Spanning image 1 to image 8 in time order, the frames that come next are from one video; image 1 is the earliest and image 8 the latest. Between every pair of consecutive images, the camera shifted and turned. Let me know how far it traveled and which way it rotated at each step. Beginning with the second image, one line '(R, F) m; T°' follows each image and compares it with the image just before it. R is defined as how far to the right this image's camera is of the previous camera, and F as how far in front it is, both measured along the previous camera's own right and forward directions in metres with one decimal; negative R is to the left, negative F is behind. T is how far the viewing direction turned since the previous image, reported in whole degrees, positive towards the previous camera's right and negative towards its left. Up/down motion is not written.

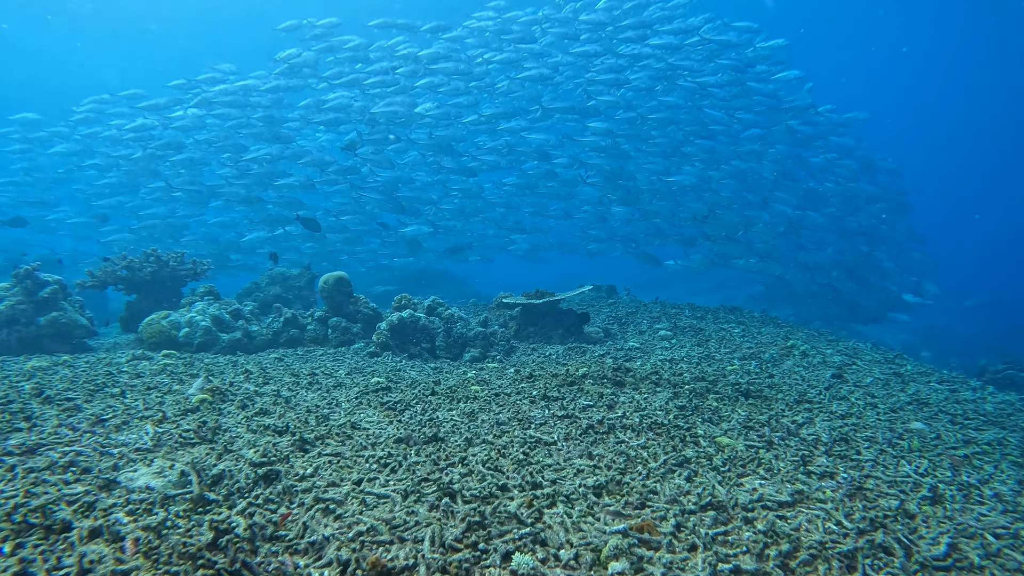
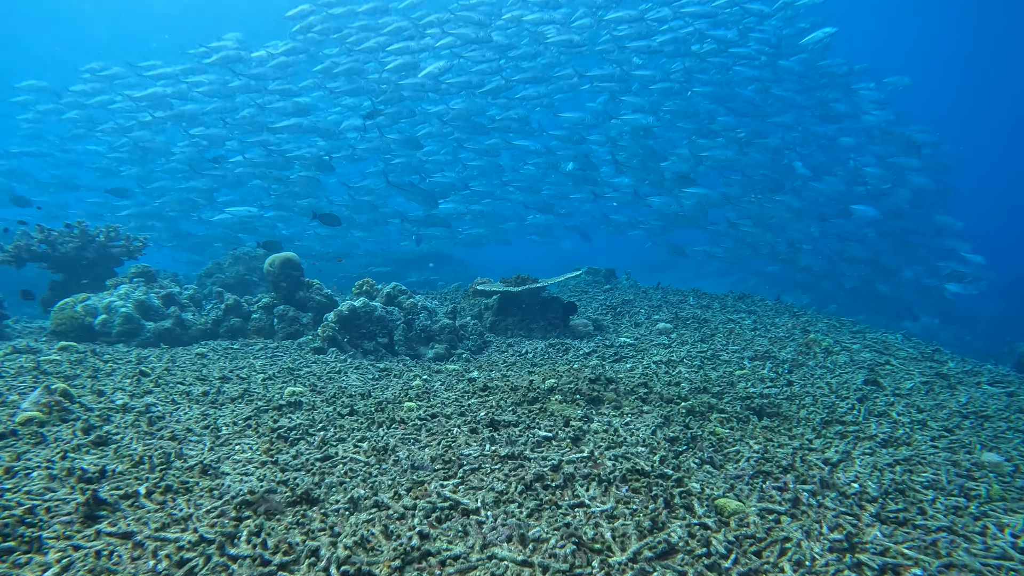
(+0.5, +1.3) m; -1°
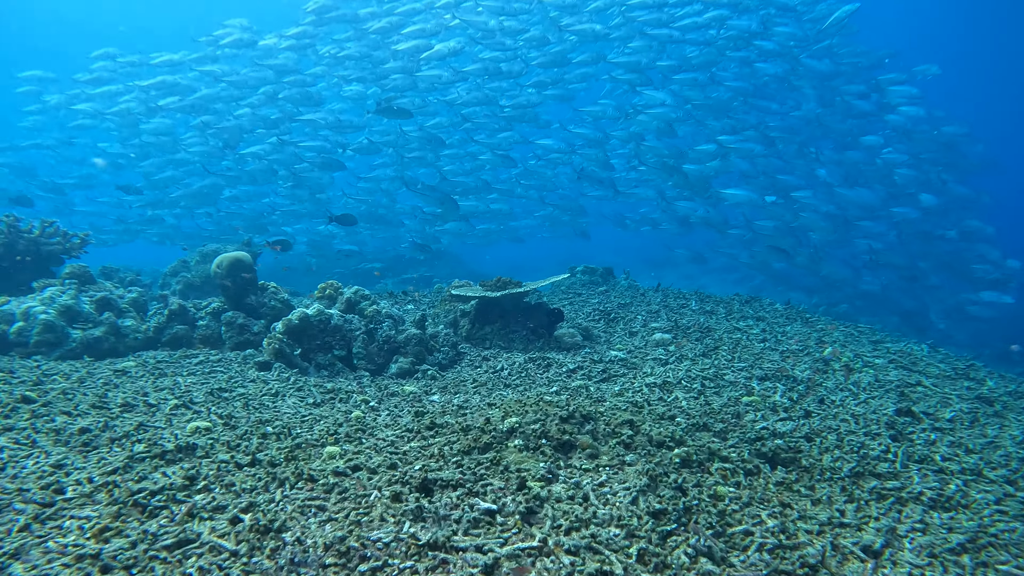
(+0.3, +0.9) m; 0°
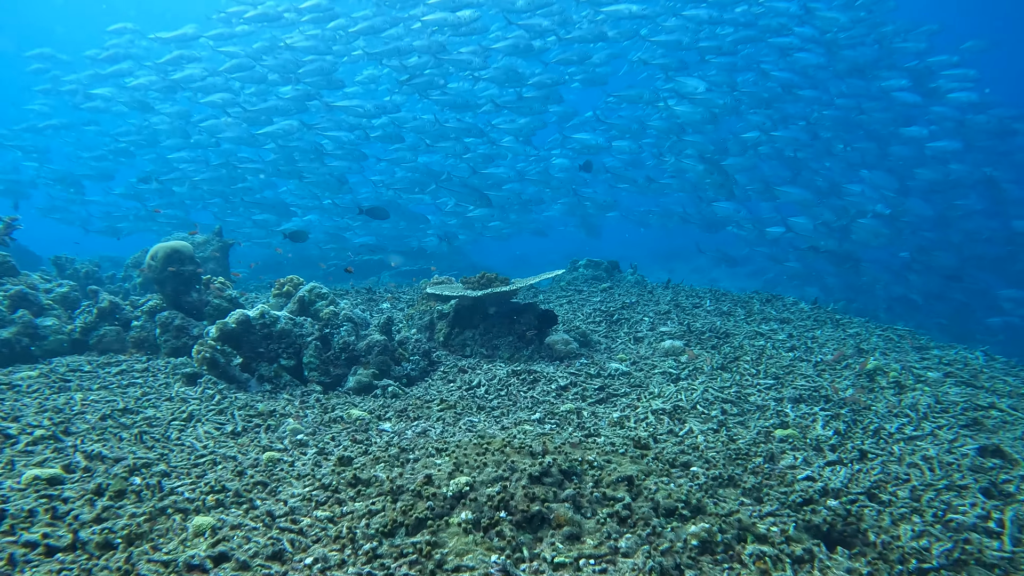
(+0.3, +1.1) m; -1°
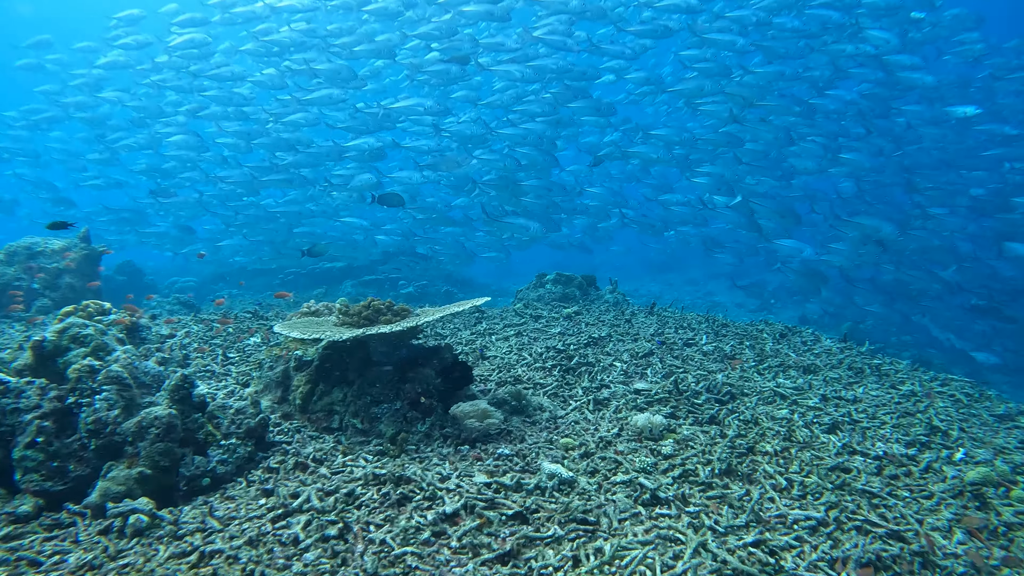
(+0.7, +2.3) m; +1°
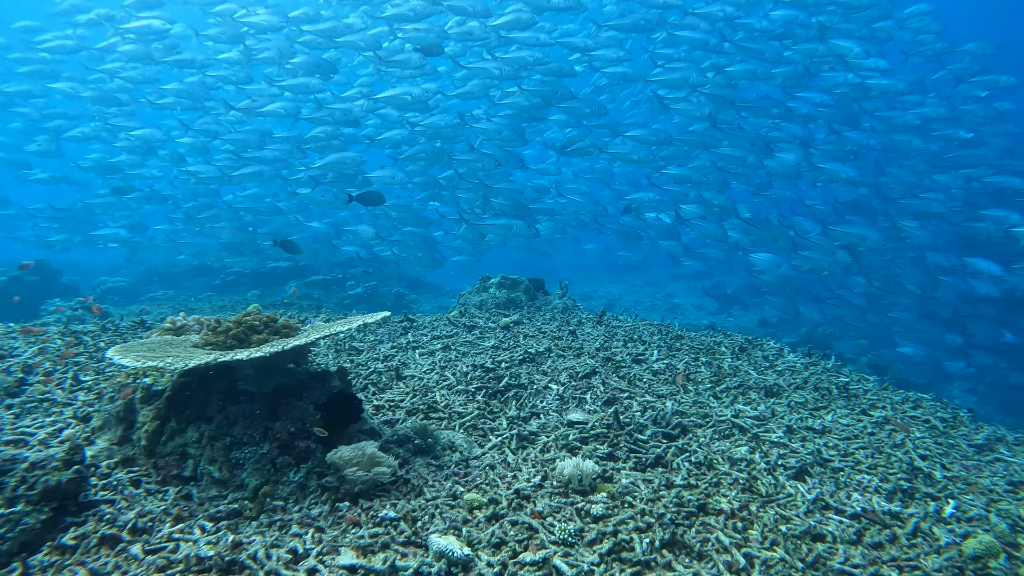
(+0.4, +0.8) m; +3°
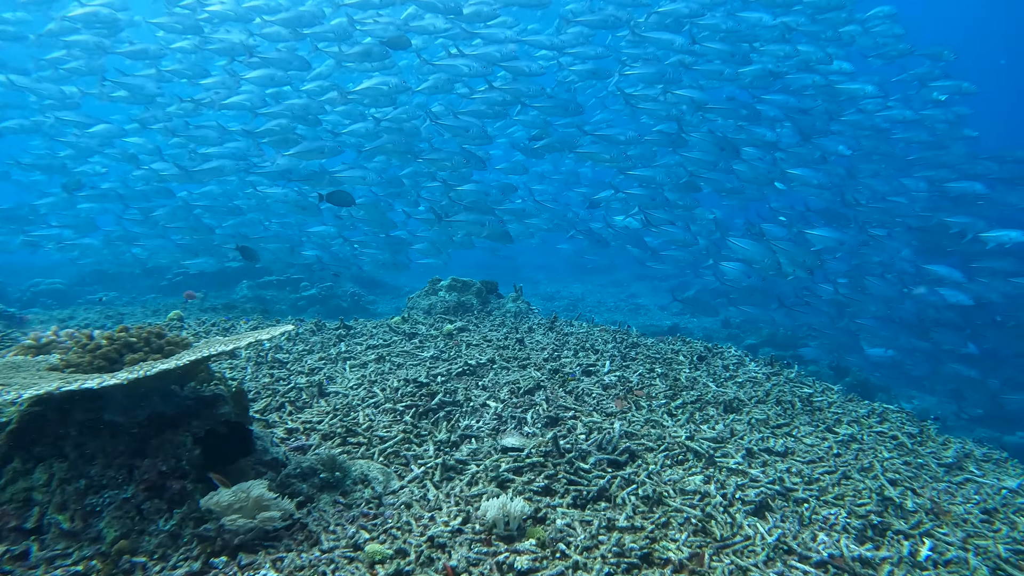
(+0.2, +0.5) m; +3°
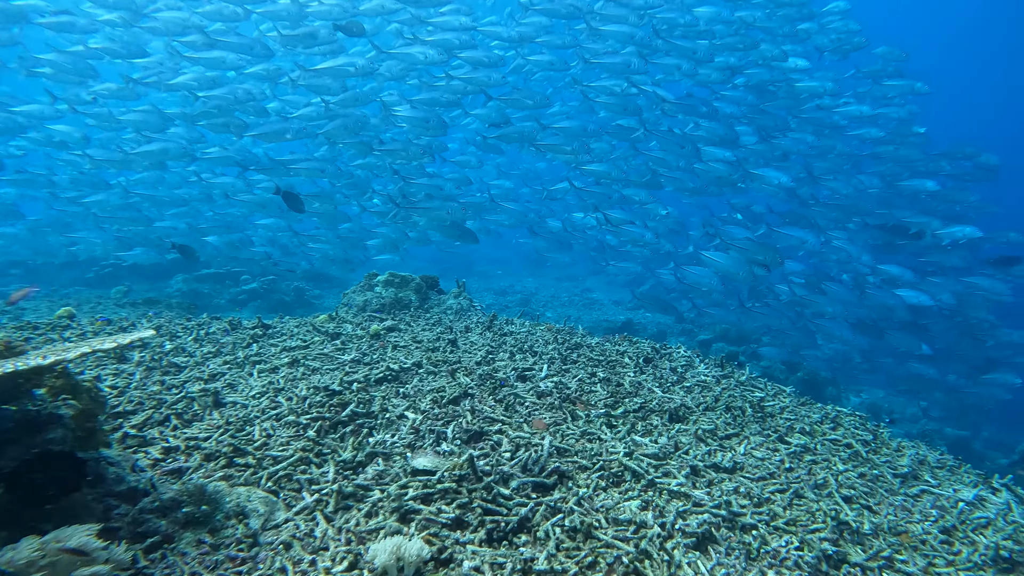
(+0.2, +0.5) m; +4°
